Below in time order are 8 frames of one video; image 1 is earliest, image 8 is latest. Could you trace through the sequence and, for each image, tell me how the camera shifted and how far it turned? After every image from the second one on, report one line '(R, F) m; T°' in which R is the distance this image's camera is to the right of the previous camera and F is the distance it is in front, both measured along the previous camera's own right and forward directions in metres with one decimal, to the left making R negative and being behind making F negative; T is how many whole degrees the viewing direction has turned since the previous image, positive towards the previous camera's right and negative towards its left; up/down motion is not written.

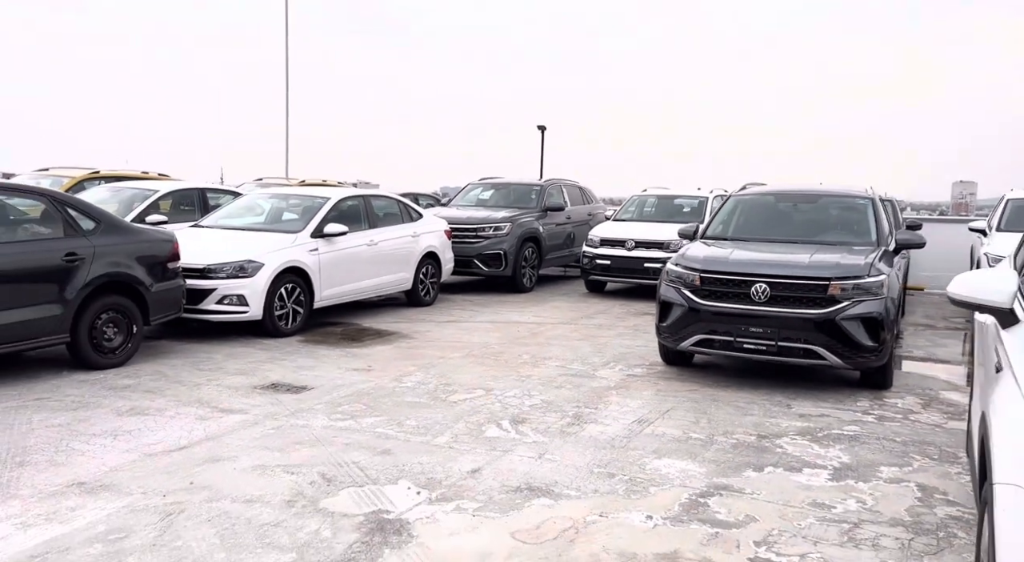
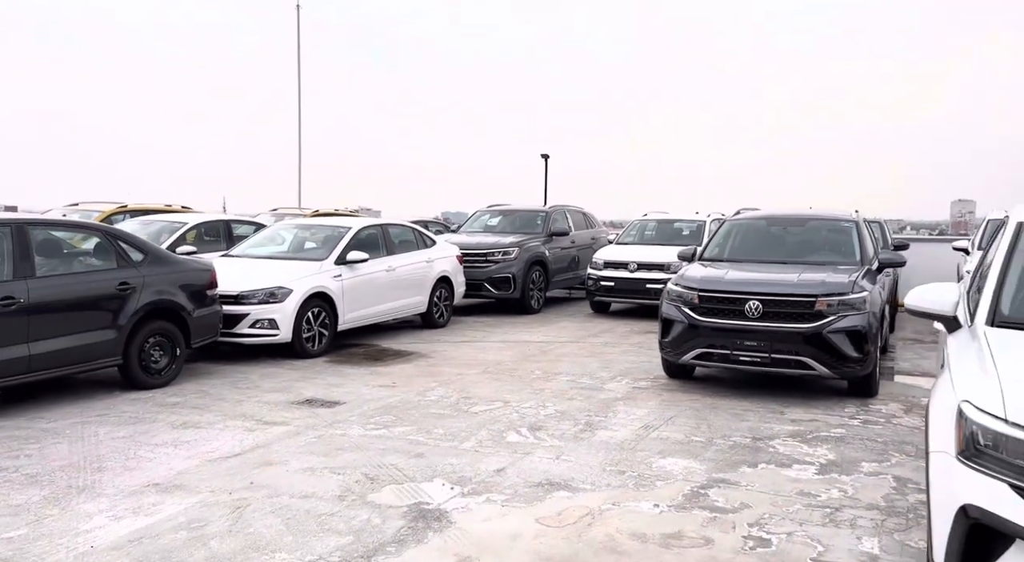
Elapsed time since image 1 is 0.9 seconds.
(-0.1, -0.6) m; 0°
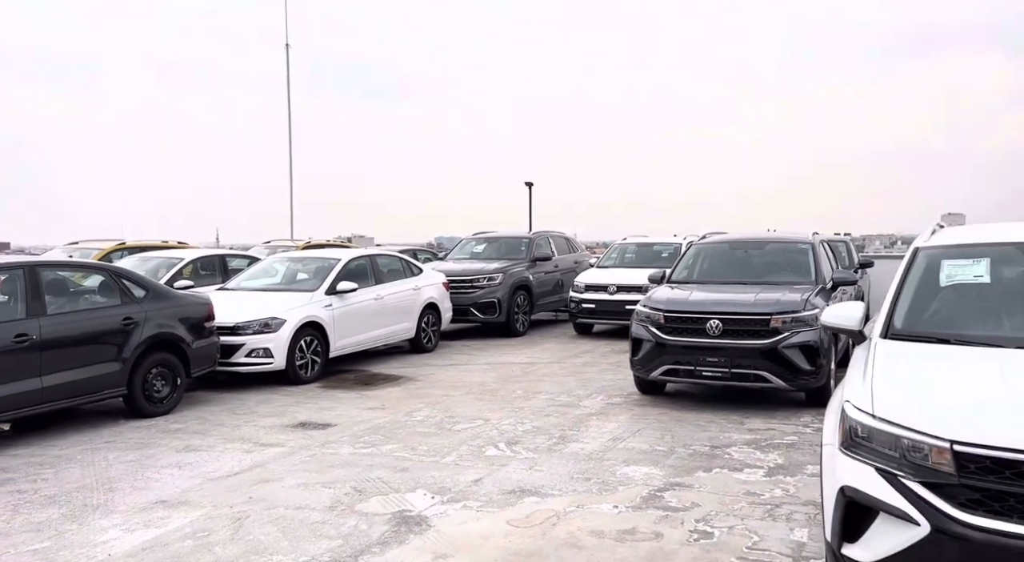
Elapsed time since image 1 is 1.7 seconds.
(+0.2, -0.5) m; 0°
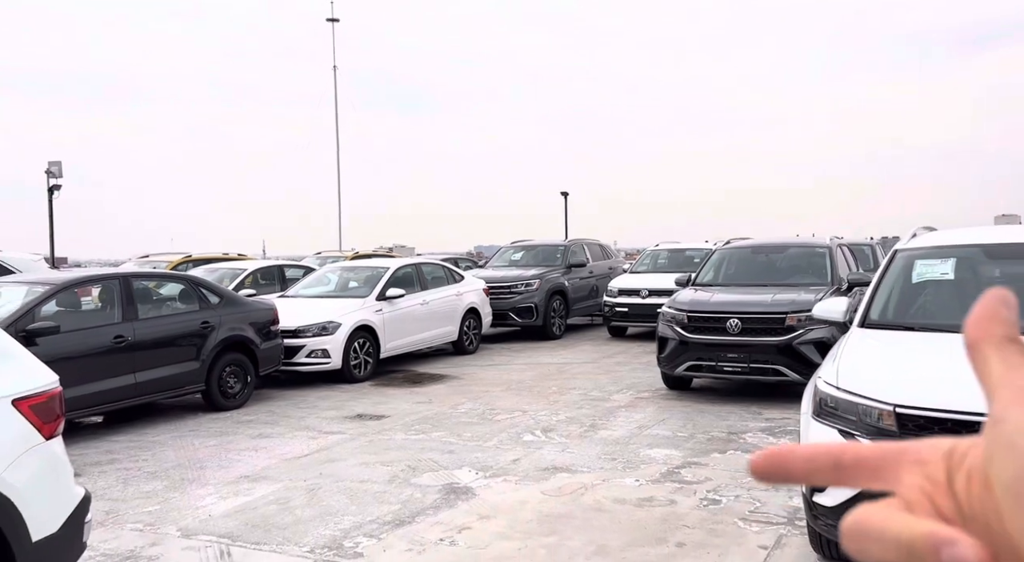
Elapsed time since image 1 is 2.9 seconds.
(0.0, -0.8) m; -3°
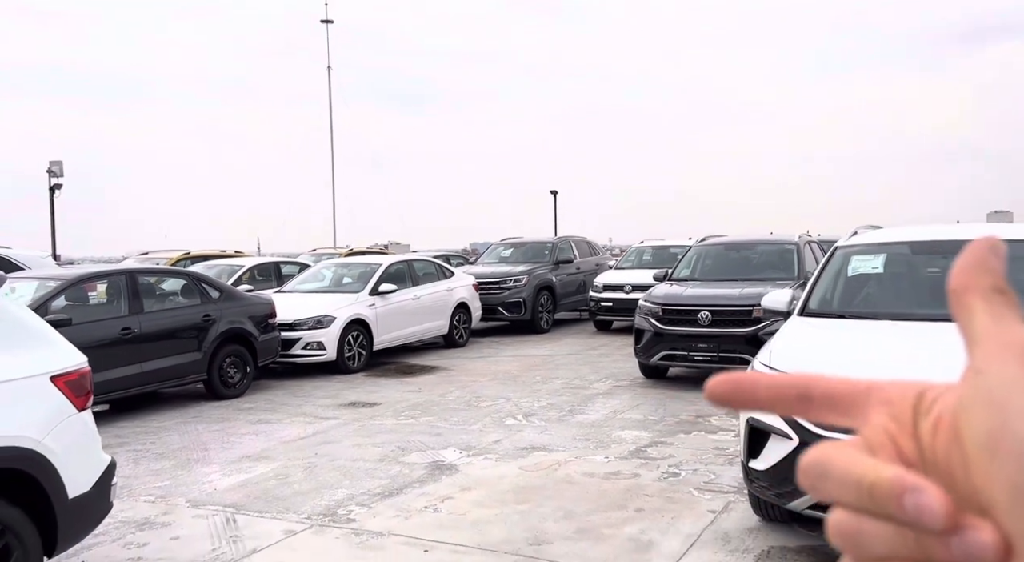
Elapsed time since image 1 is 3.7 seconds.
(+0.1, -0.5) m; 0°
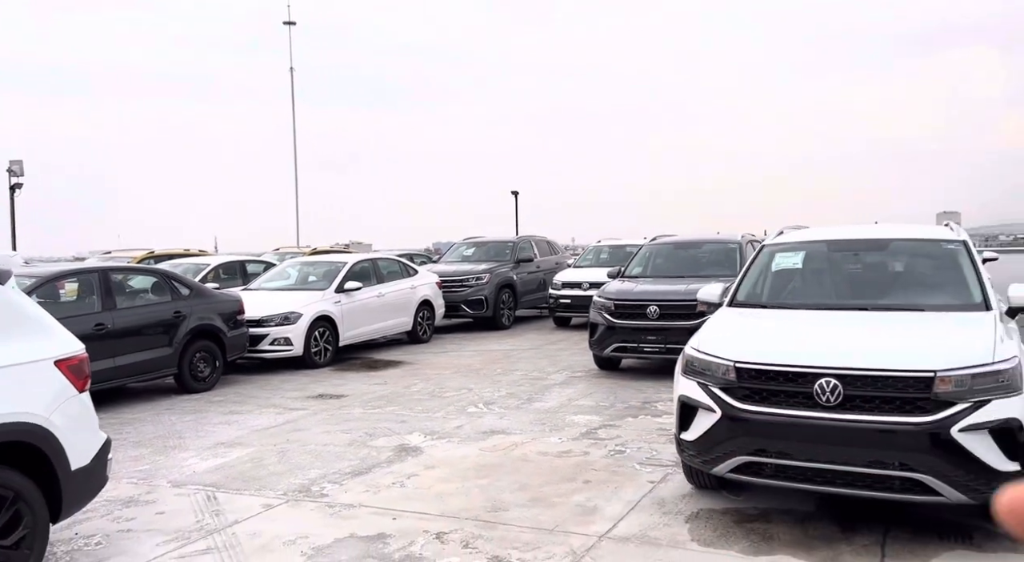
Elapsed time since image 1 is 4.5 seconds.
(0.0, -0.5) m; +3°
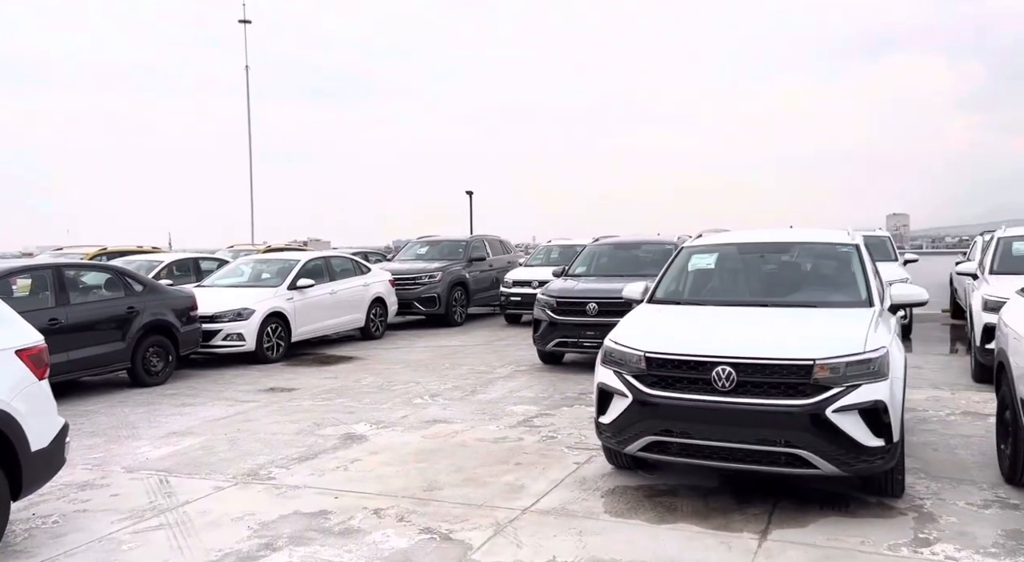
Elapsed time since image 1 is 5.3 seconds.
(+0.2, -0.4) m; +3°
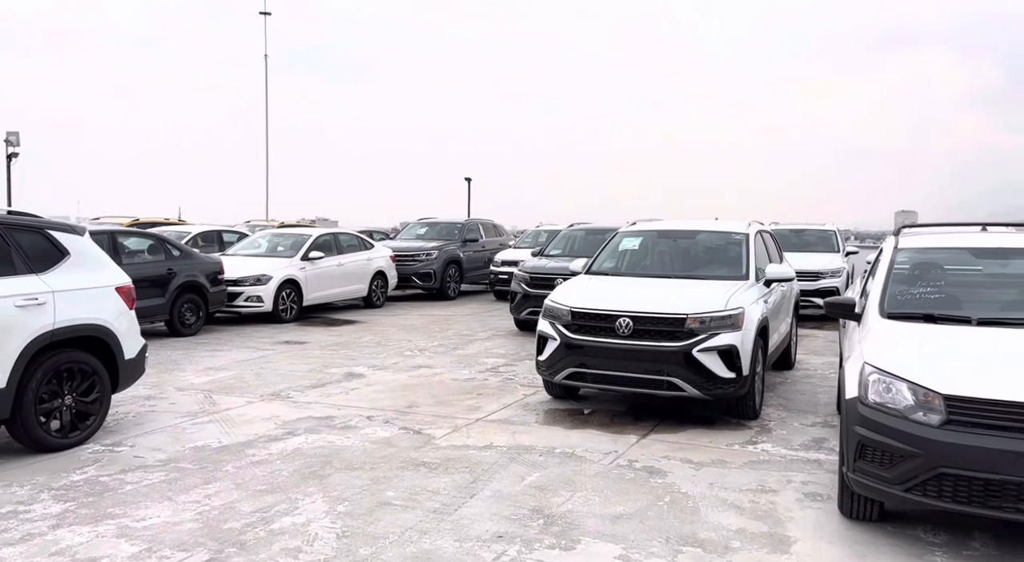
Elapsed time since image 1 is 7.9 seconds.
(+0.3, -1.7) m; 0°
